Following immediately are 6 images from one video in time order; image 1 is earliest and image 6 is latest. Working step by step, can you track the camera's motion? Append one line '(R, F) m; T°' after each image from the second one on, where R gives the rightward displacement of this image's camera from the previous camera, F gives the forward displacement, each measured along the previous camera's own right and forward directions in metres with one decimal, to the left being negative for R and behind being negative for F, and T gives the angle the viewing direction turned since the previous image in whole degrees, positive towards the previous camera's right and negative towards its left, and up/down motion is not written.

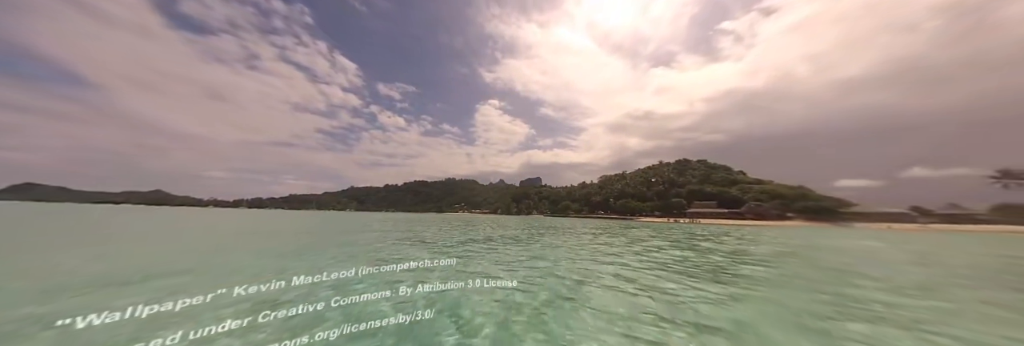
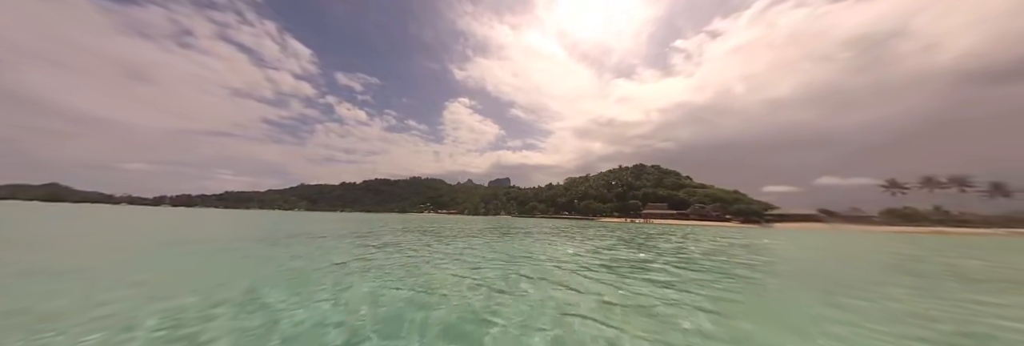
(+0.6, 0.0) m; +6°
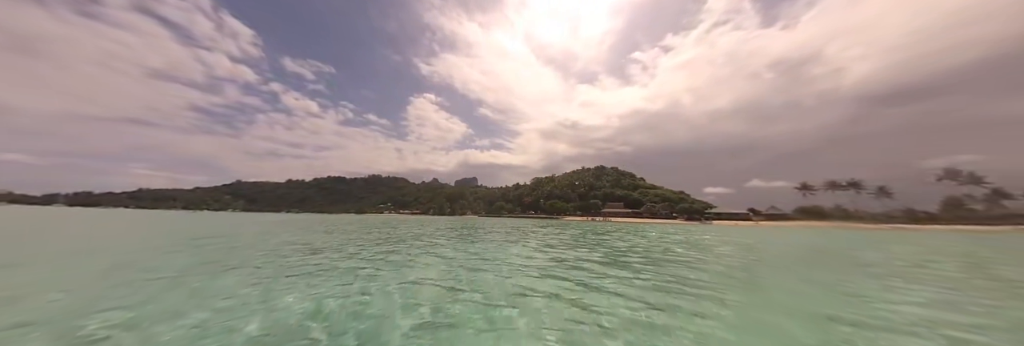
(+0.6, 0.0) m; +6°
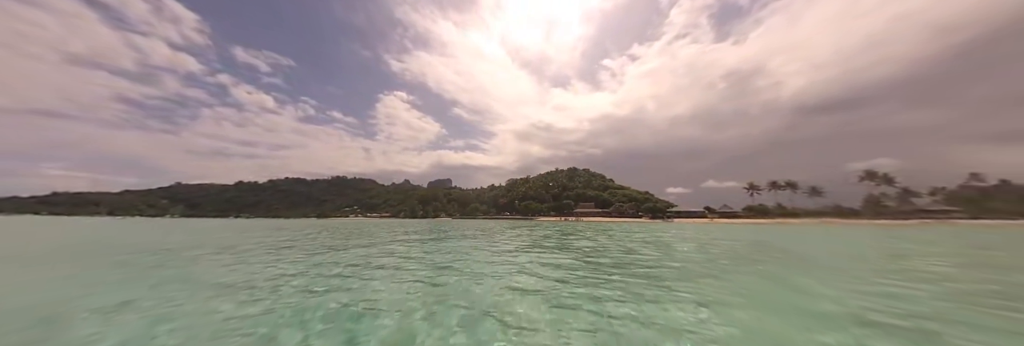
(+0.6, 0.0) m; +5°
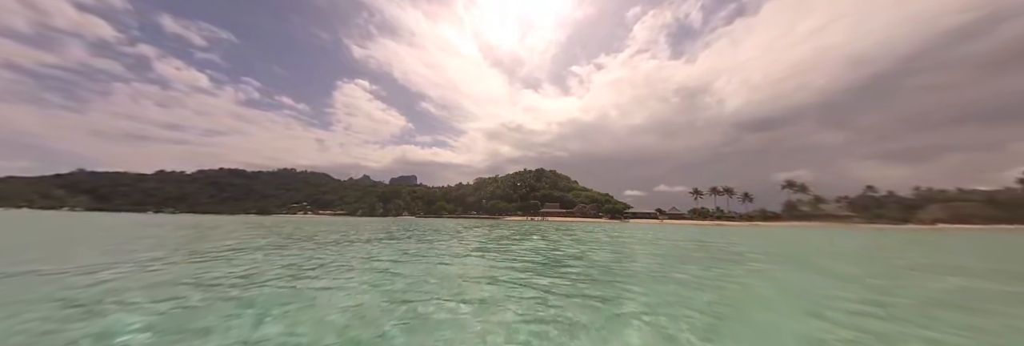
(+0.8, -0.1) m; +6°
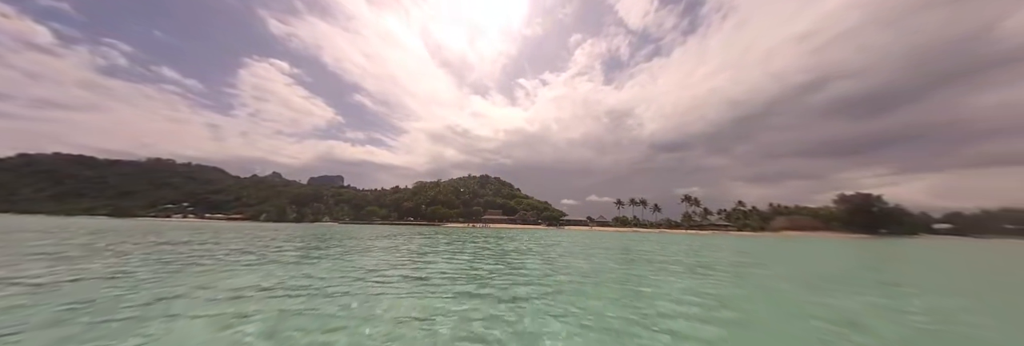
(+1.1, -0.2) m; +11°
